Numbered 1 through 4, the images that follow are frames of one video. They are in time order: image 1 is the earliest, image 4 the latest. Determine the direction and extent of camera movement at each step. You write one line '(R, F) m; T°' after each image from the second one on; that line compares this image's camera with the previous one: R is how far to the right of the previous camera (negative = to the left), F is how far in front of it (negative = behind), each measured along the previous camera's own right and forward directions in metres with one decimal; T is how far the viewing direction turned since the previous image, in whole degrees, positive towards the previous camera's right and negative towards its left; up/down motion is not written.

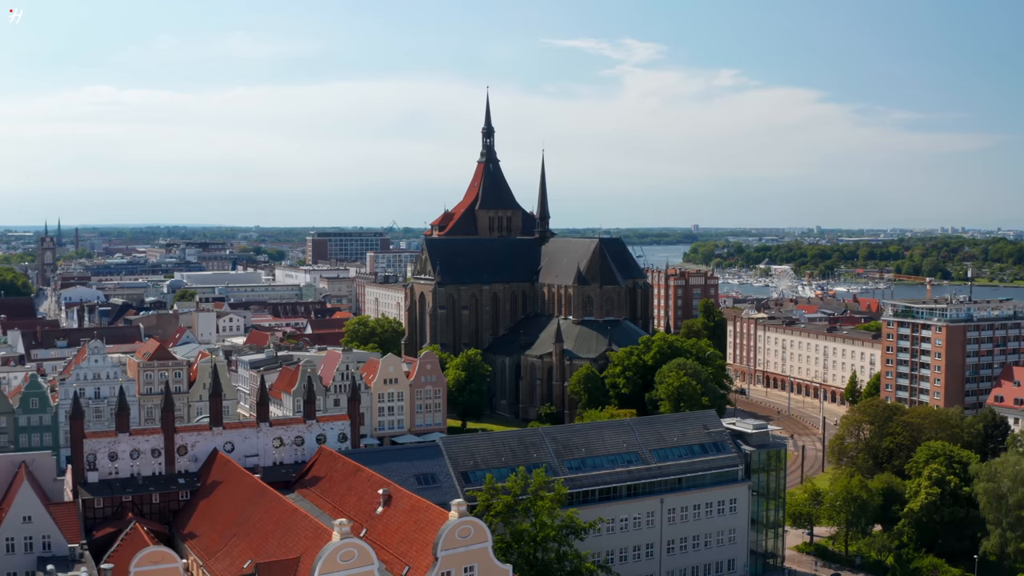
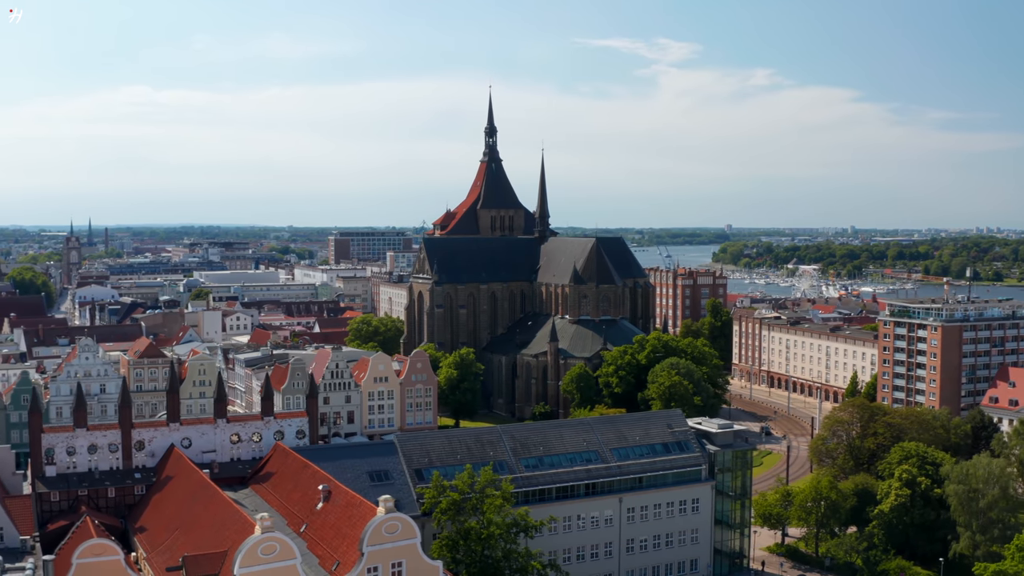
(+2.6, 0.0) m; -2°
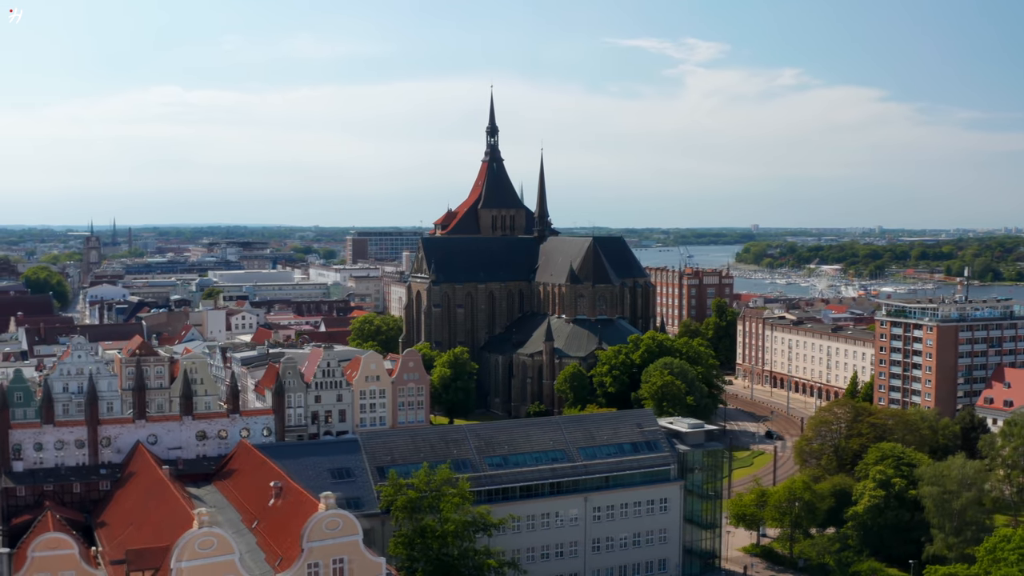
(+2.1, 0.0) m; -2°
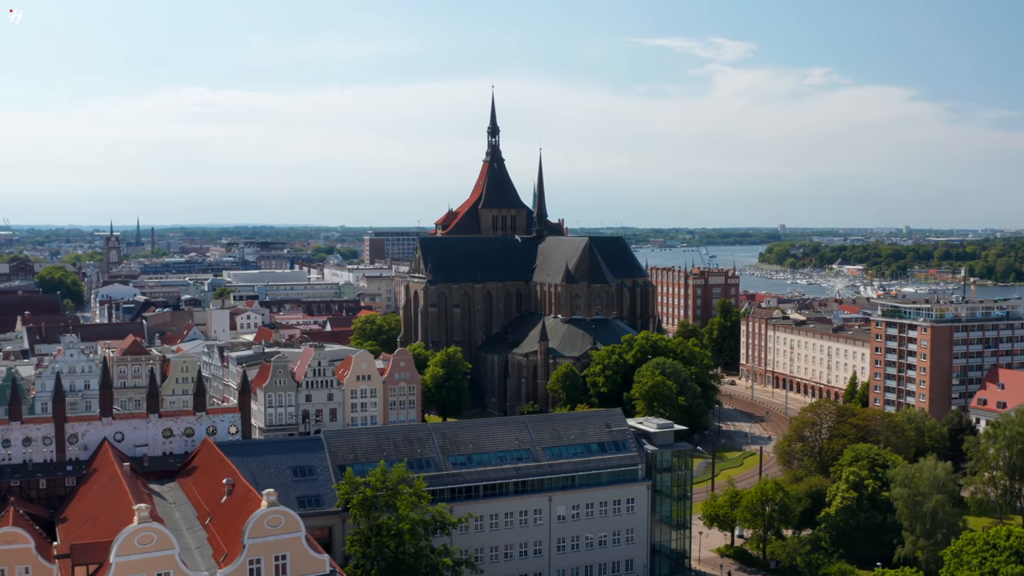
(+2.2, 0.0) m; -2°
